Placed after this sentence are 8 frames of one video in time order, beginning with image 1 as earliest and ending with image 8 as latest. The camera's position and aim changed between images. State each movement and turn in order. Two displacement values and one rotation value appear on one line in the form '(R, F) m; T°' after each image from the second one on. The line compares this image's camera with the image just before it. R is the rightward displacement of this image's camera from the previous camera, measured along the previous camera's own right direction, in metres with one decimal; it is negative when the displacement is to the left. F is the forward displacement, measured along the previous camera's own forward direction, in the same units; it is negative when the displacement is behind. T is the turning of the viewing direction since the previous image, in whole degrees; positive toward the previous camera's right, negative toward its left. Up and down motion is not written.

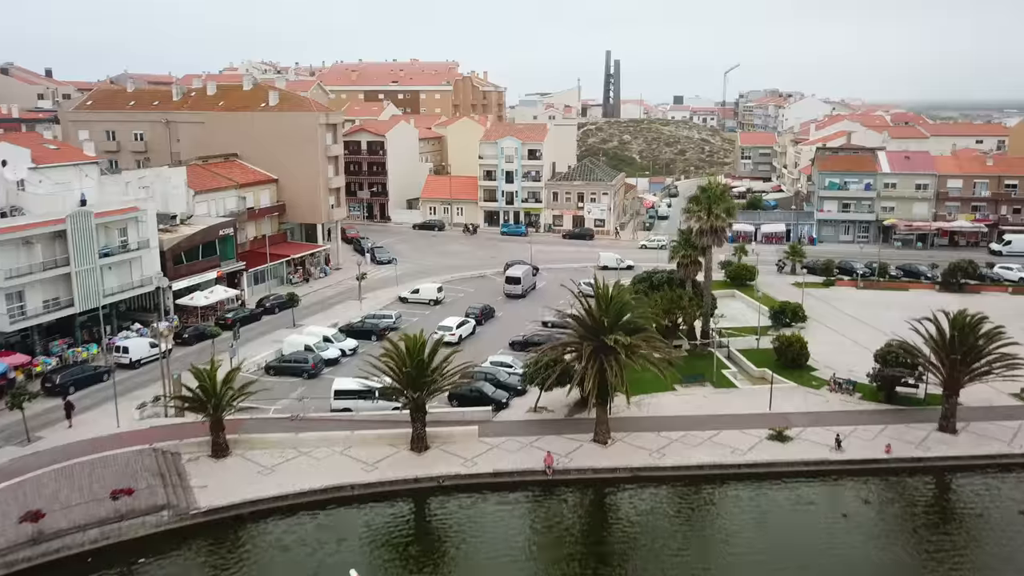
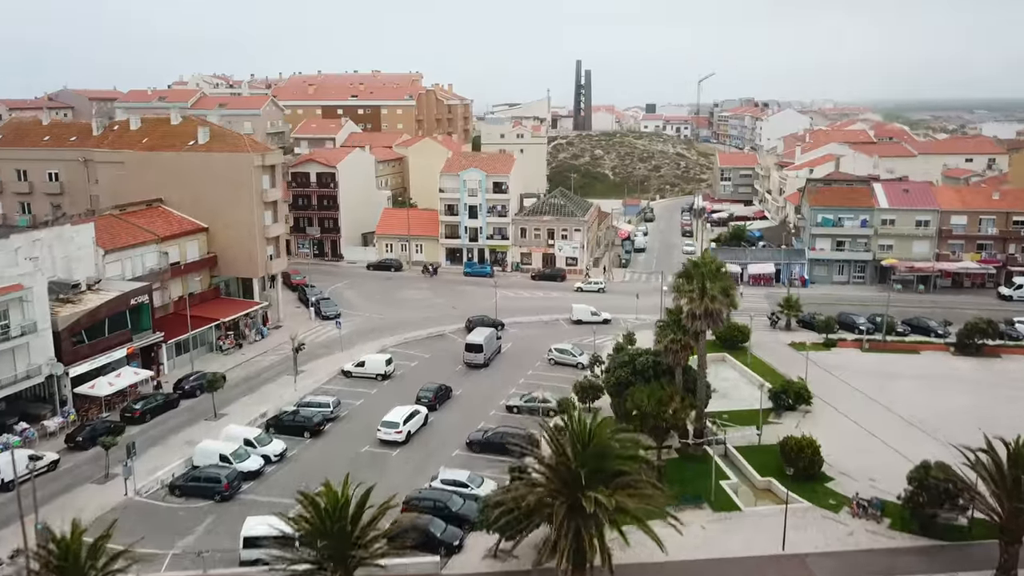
(+0.5, +5.4) m; +2°
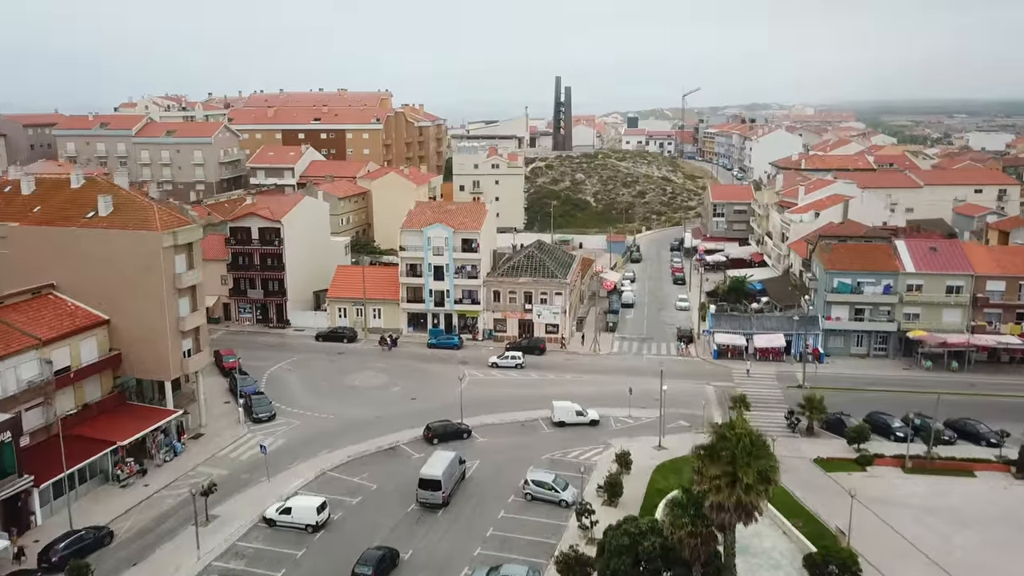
(+0.5, +7.4) m; +1°
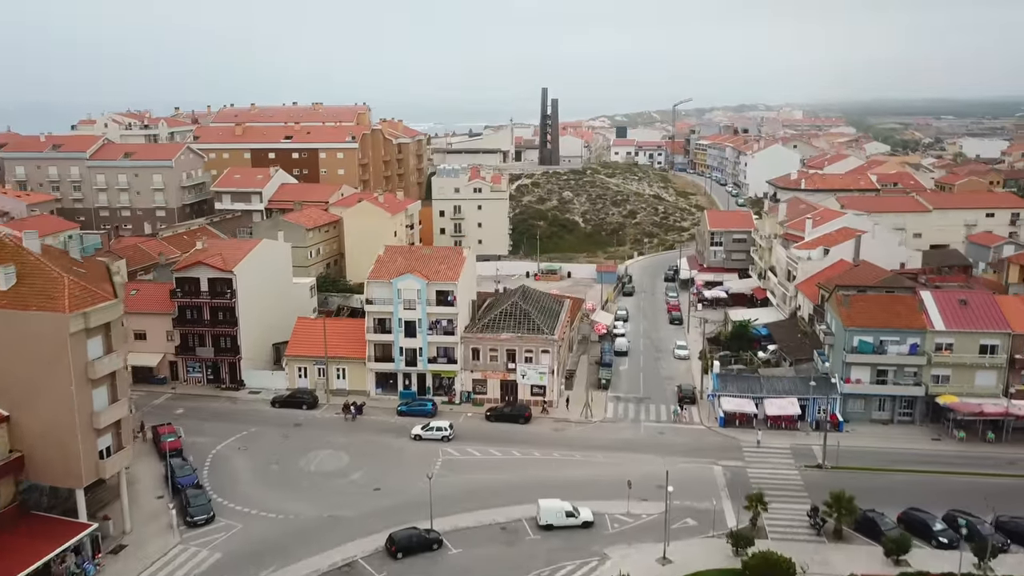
(+0.3, +5.5) m; +1°
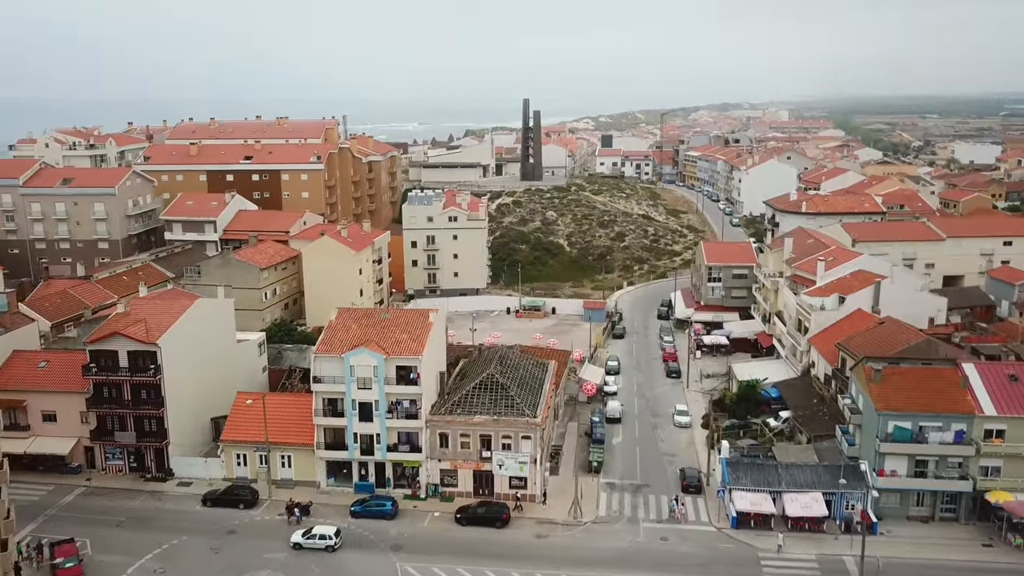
(+0.4, +6.8) m; +1°
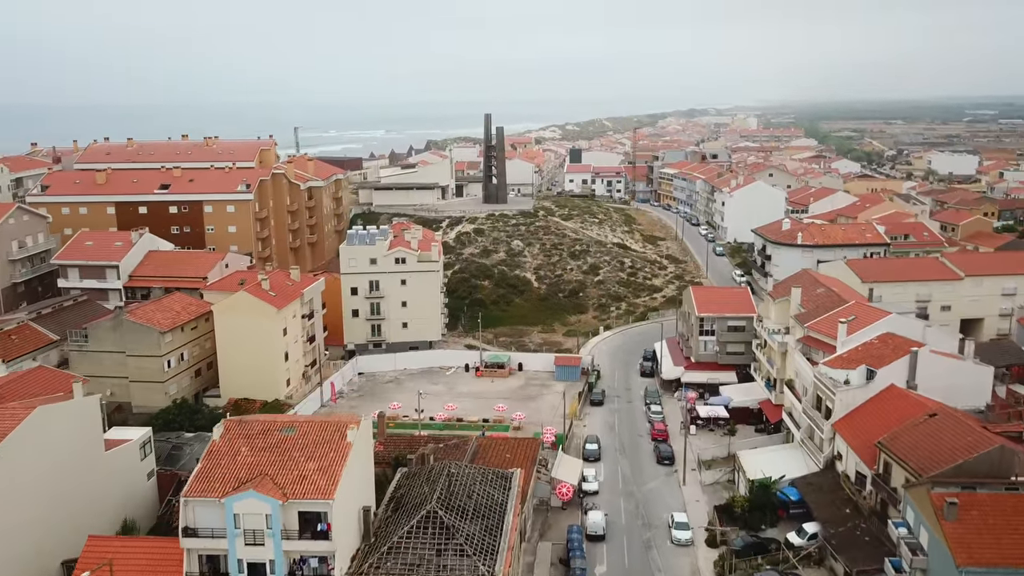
(+0.6, +10.4) m; +2°
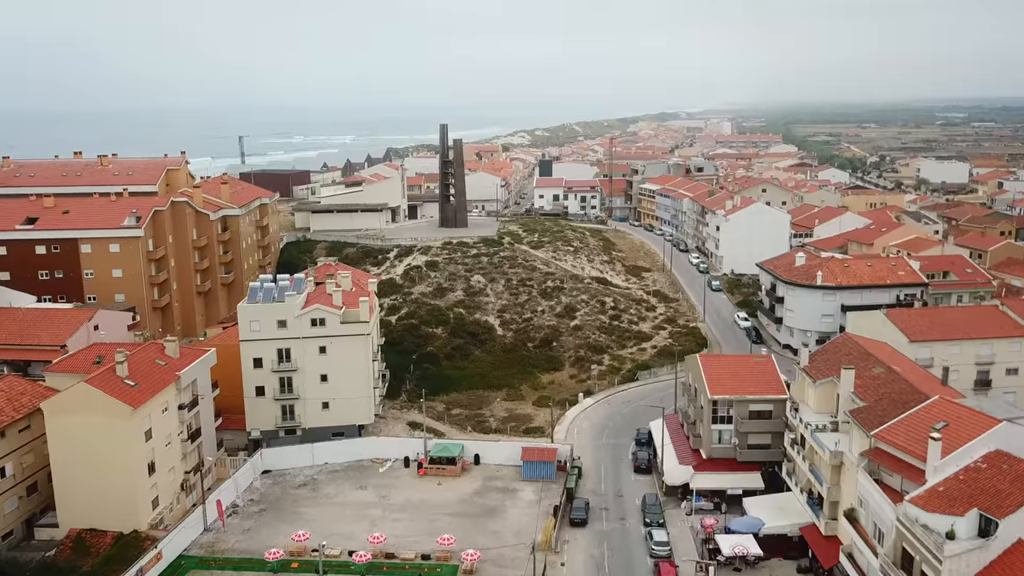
(+0.8, +14.3) m; +2°
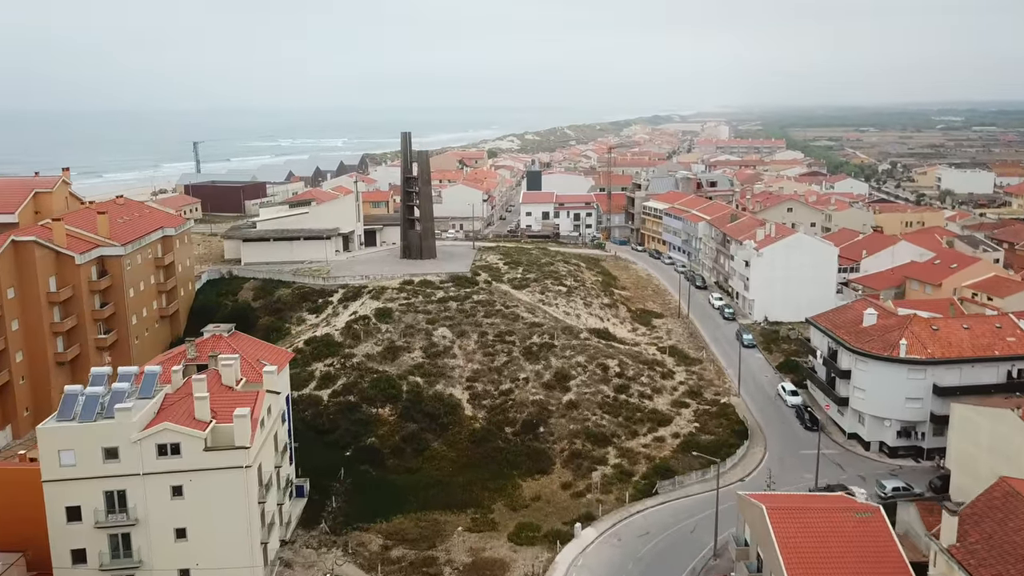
(+1.0, +17.2) m; +1°
